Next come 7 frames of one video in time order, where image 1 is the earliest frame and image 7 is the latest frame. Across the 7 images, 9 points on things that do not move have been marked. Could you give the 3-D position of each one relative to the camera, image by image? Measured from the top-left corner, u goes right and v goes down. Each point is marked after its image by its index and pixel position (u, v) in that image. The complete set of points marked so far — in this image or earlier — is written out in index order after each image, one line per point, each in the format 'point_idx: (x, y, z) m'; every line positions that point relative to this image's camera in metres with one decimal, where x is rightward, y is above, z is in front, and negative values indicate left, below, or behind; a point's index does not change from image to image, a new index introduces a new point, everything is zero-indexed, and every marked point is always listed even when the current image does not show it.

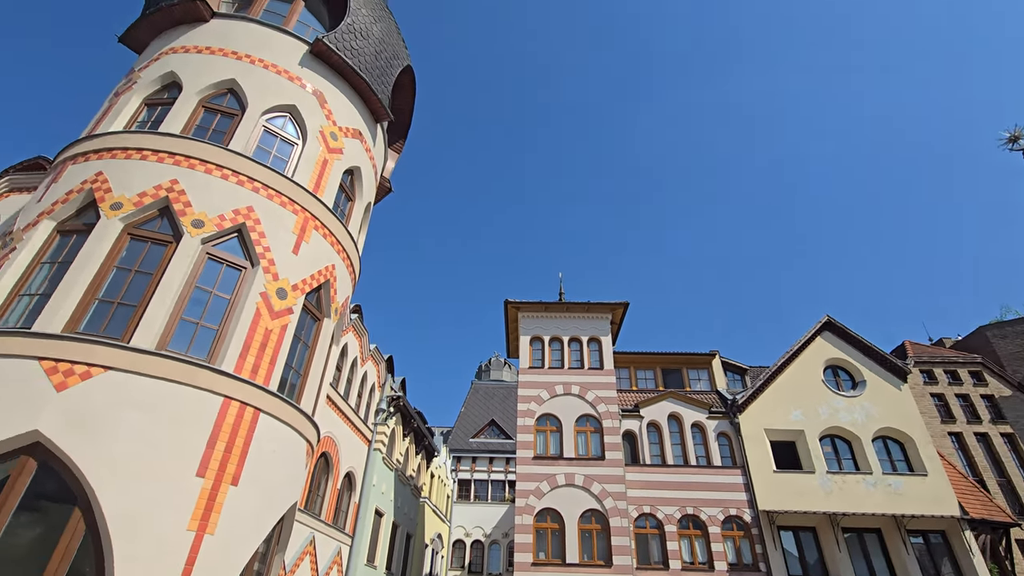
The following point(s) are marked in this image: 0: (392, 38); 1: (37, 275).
0: (-3.0, +6.3, +13.0) m
1: (-6.9, +0.2, +7.5) m
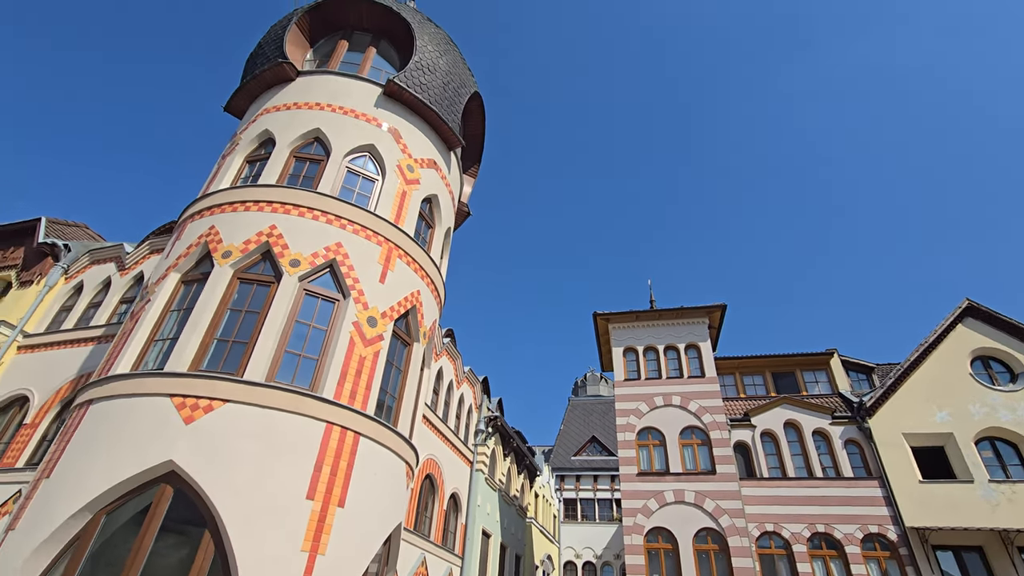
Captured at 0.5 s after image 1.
0: (-1.4, +5.7, +13.5) m
1: (-5.7, -0.5, +8.5) m
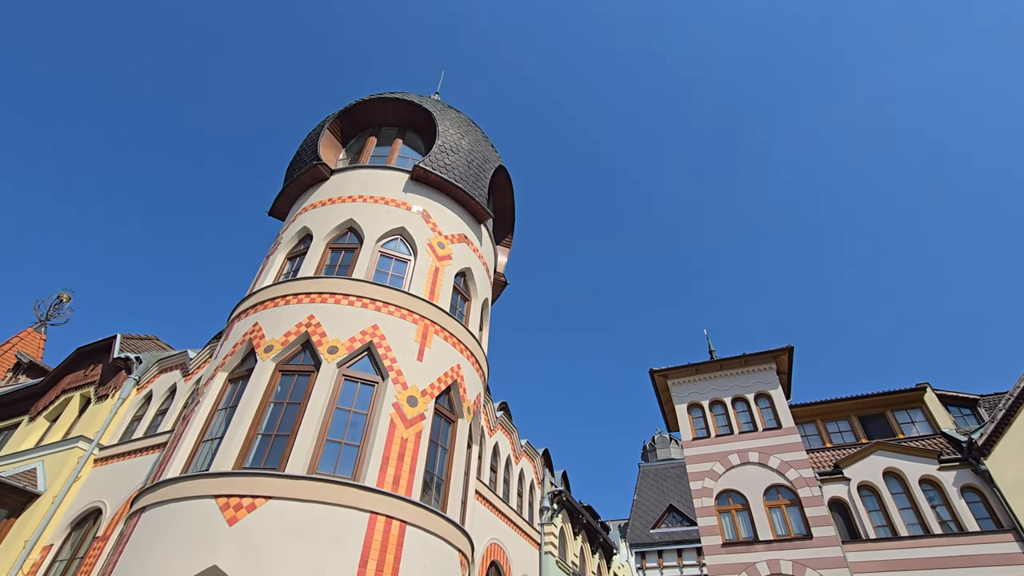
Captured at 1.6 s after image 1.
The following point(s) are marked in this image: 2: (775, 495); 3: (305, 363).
0: (-0.9, +3.8, +14.0) m
1: (-5.0, -2.2, +8.7) m
2: (+9.0, -7.2, +17.8) m
3: (-3.6, -1.3, +8.9) m
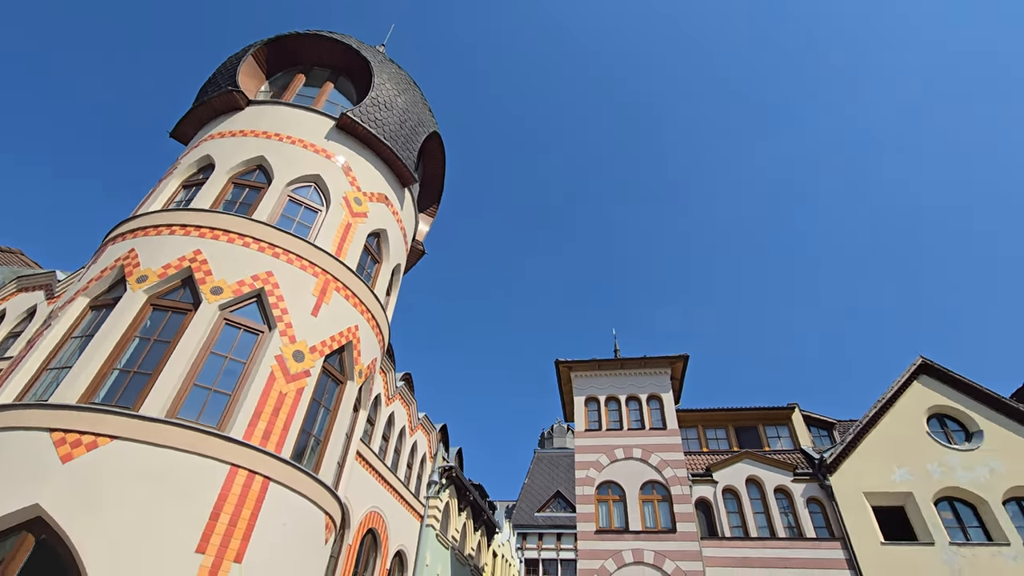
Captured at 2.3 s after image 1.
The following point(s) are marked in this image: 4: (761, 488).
0: (-2.5, +4.7, +13.5) m
1: (-6.7, -0.9, +7.8) m
2: (+5.0, -7.4, +18.9) m
3: (-5.2, -0.2, +8.2) m
4: (+9.1, -7.3, +18.8) m
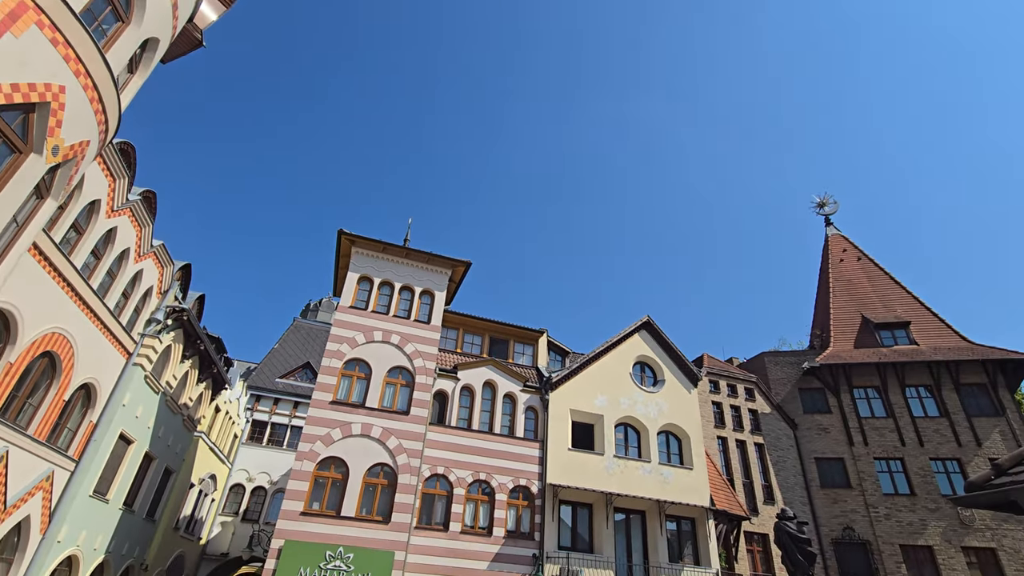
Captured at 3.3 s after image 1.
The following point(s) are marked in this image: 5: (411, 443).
0: (-5.4, +8.7, +10.1) m
1: (-9.1, +3.2, +4.0) m
2: (-4.4, -3.3, +19.5) m
3: (-7.7, +3.6, +4.8) m
4: (-0.8, -4.2, +21.0) m
5: (-3.6, -5.5, +18.4) m
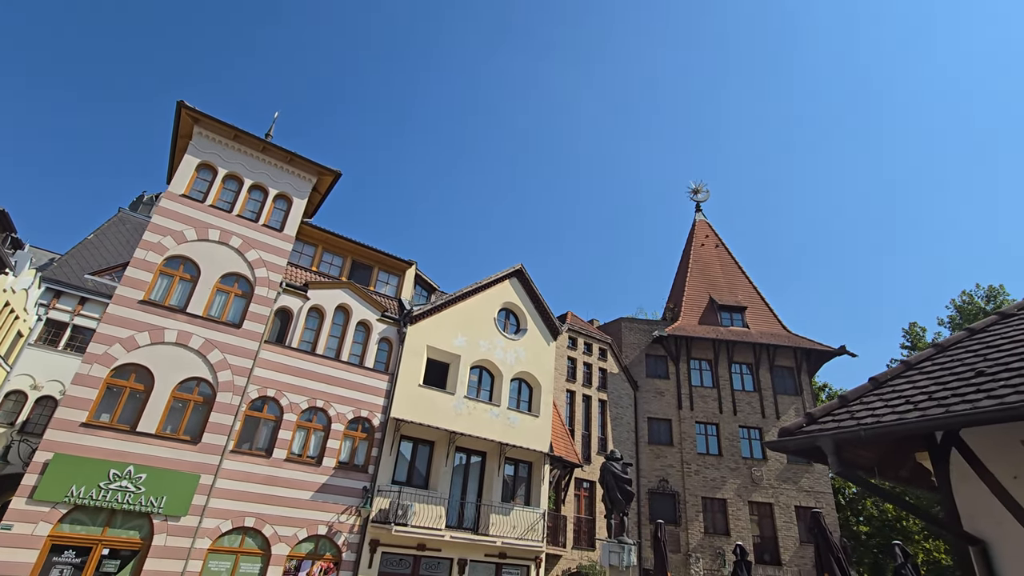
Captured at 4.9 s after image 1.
0: (-6.3, +11.2, +6.8) m
1: (-9.4, +5.5, +0.4) m
2: (-9.3, +0.2, +17.0) m
3: (-8.1, +5.8, +1.5) m
4: (-6.2, -1.0, +19.3) m
5: (-8.6, -2.2, +16.2) m
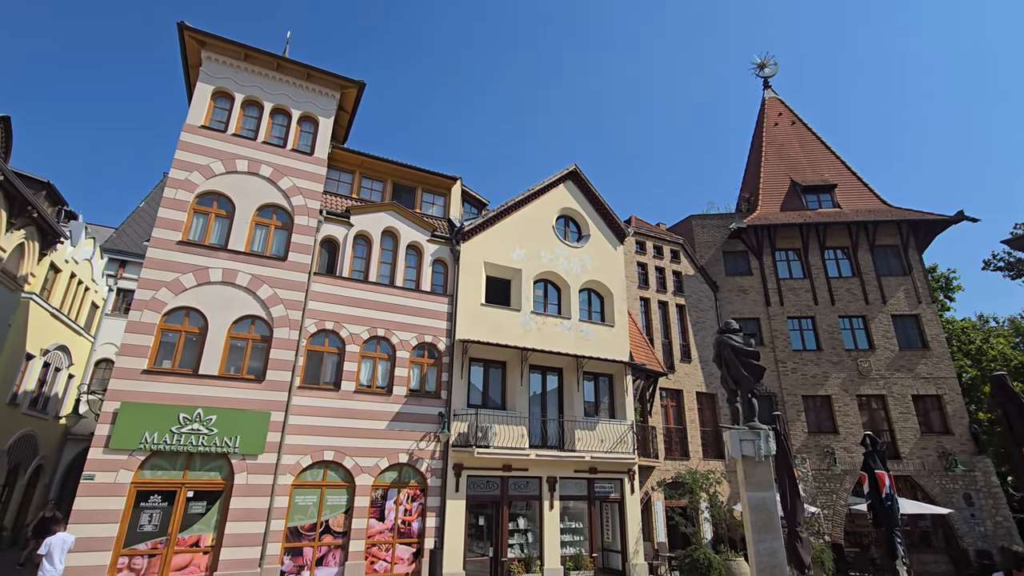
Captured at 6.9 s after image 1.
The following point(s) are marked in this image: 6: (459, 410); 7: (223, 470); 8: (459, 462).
0: (-7.0, +12.2, +4.2) m
1: (-9.9, +5.4, -1.2) m
2: (-7.5, +2.3, +15.8) m
3: (-8.6, +6.0, -0.2) m
4: (-4.1, +1.7, +17.9) m
5: (-6.6, -0.2, +15.3) m
6: (-1.7, -3.9, +16.6) m
7: (-7.6, -4.8, +13.5) m
8: (-1.7, -5.5, +16.2) m
